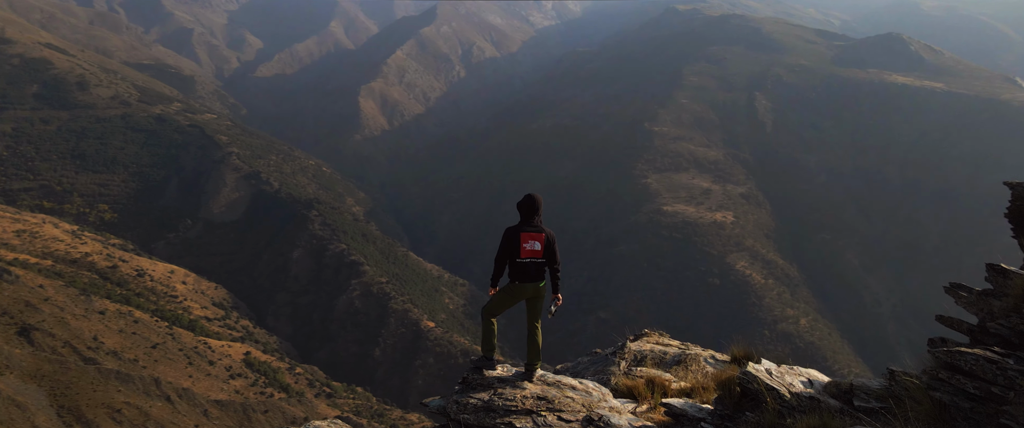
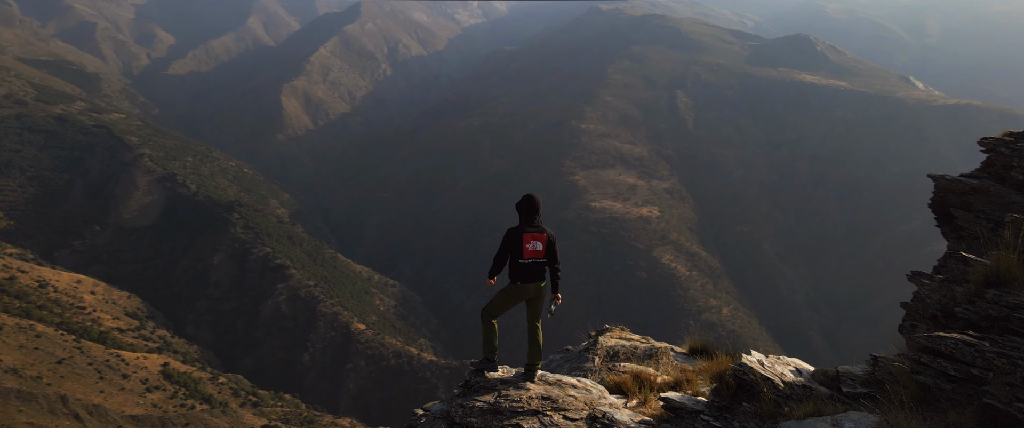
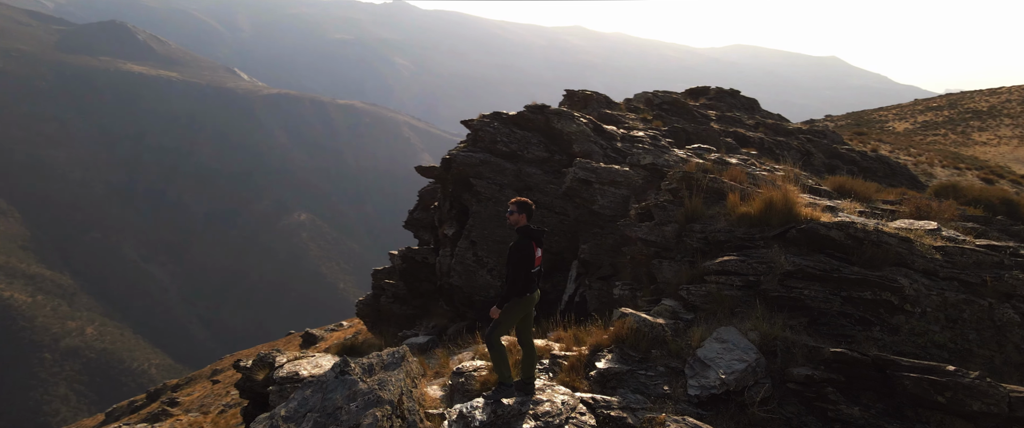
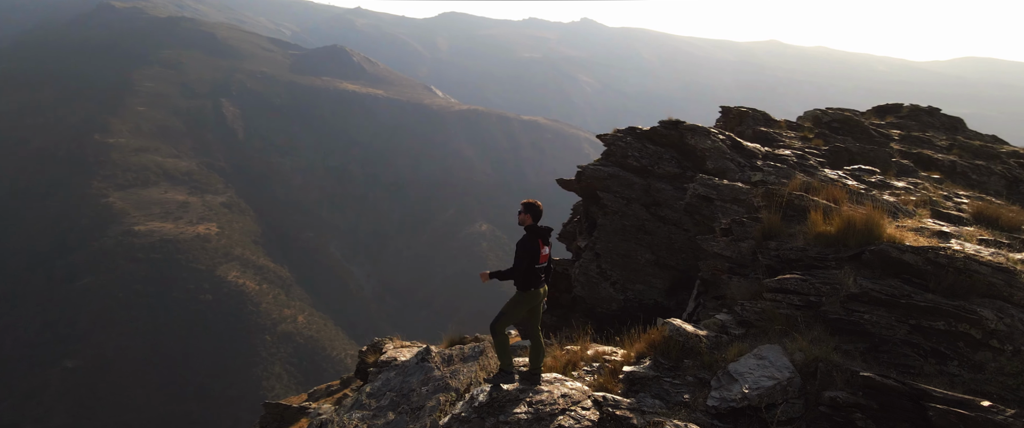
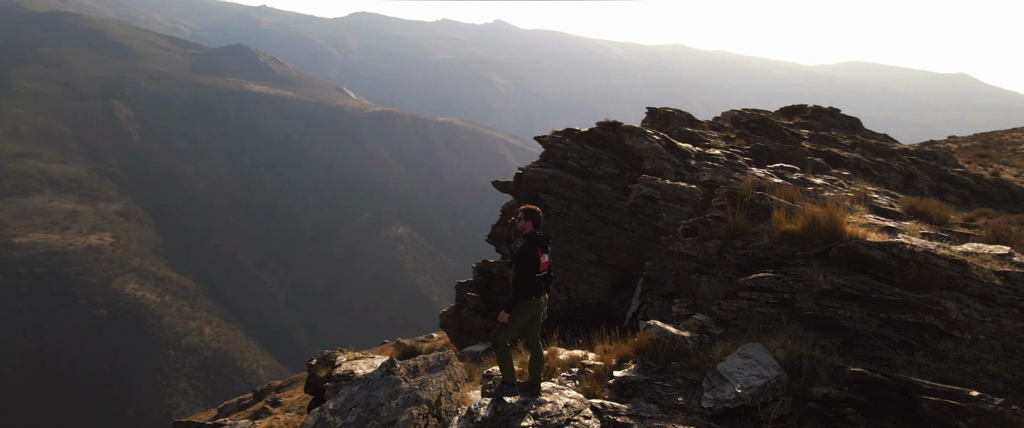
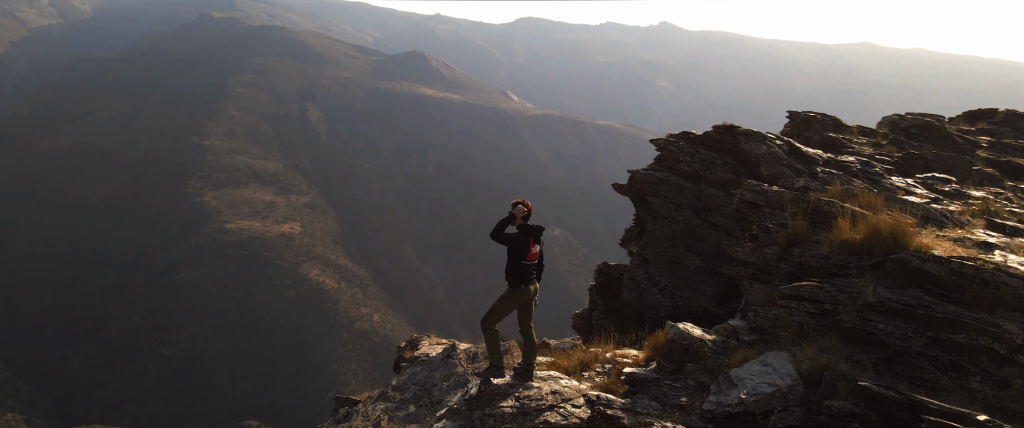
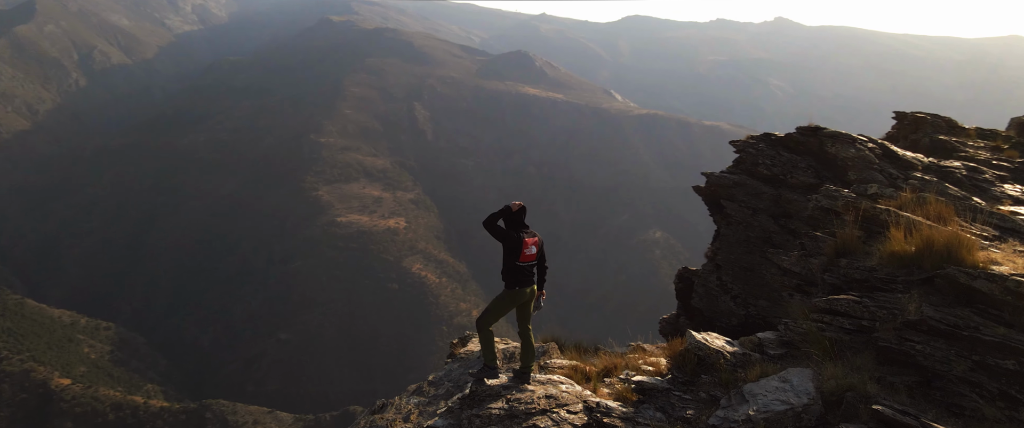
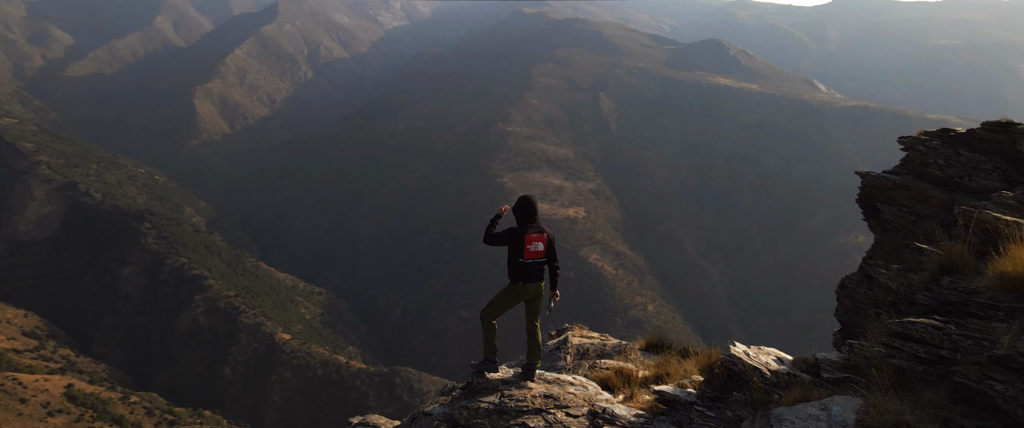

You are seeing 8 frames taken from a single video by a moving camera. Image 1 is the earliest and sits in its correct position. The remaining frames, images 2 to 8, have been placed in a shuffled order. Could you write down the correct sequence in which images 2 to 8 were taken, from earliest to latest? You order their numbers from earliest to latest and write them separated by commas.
2, 8, 7, 6, 4, 5, 3
